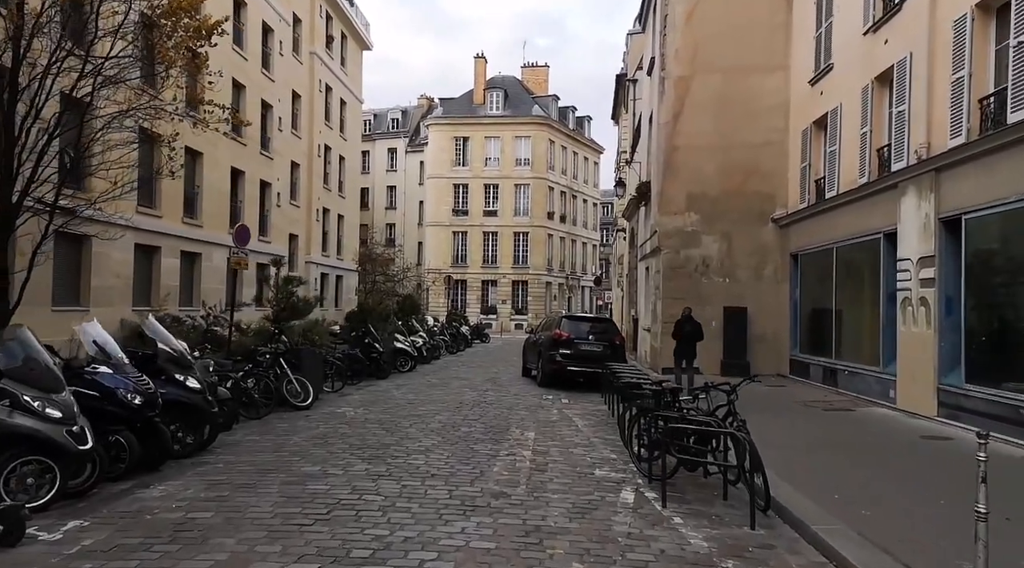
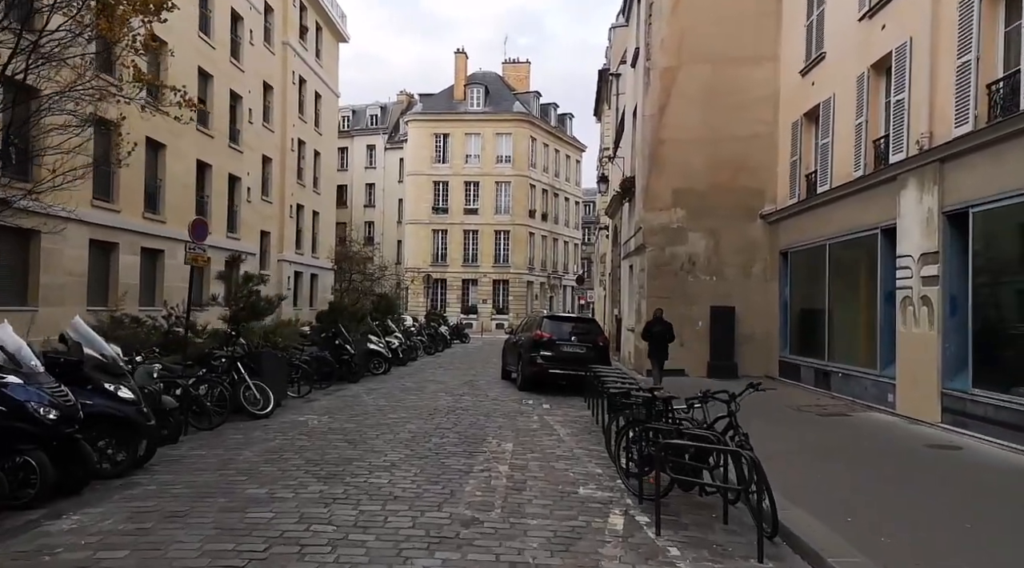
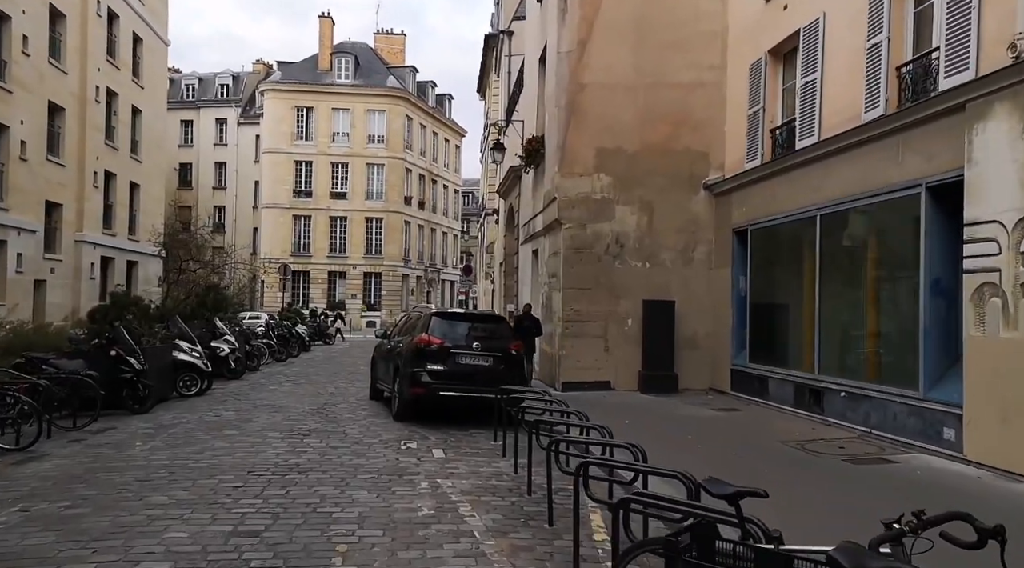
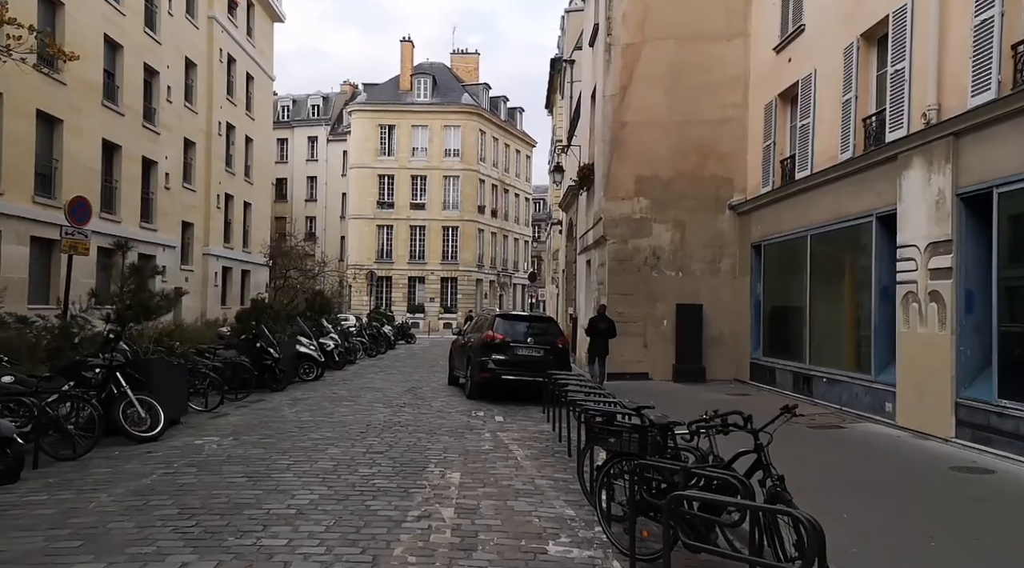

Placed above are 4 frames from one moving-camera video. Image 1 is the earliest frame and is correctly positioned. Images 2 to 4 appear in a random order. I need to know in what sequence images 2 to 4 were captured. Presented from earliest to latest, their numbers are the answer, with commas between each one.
2, 4, 3
